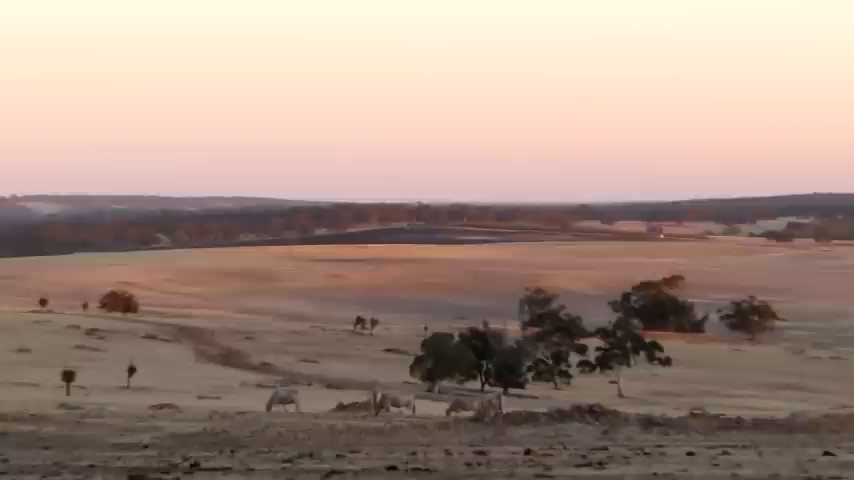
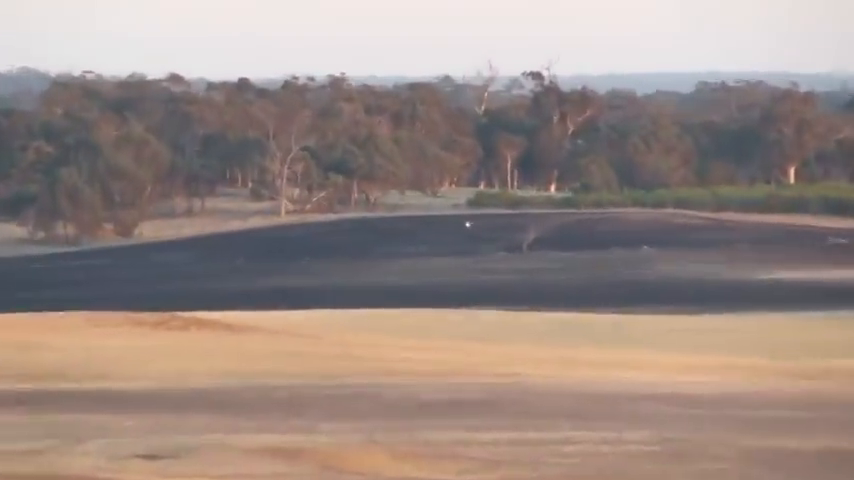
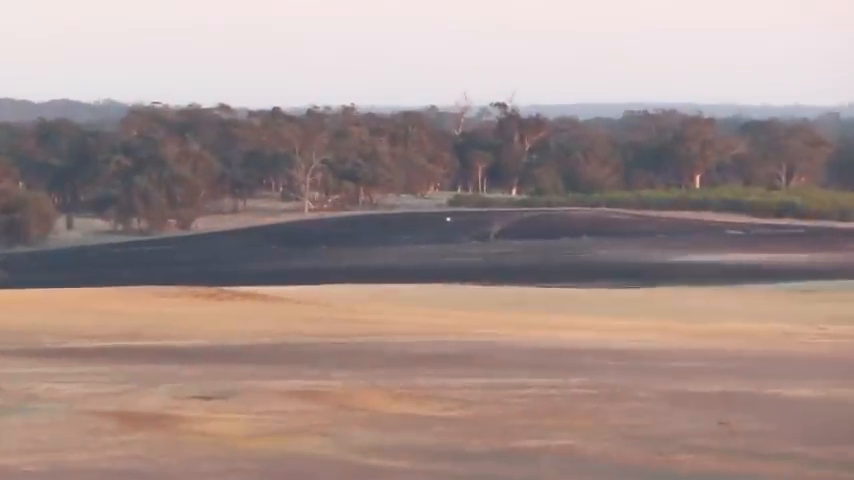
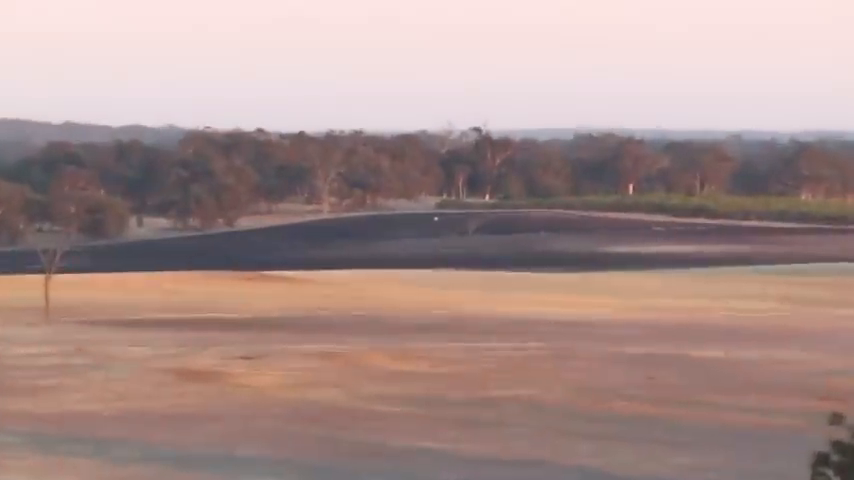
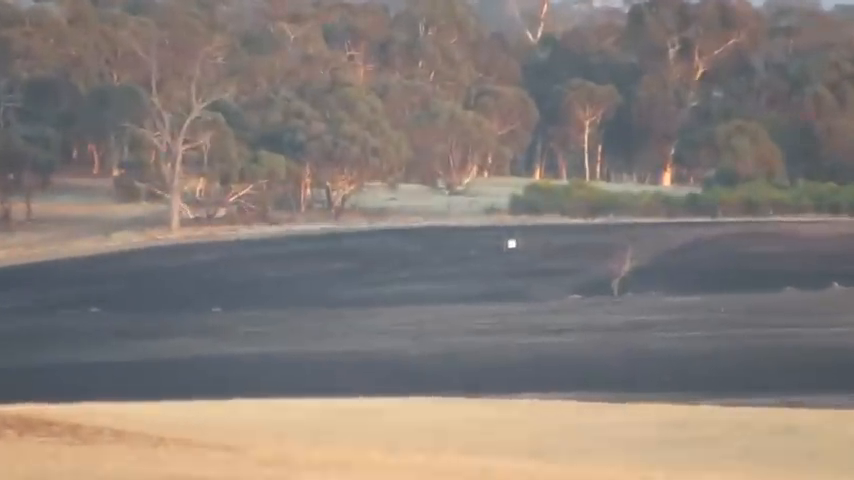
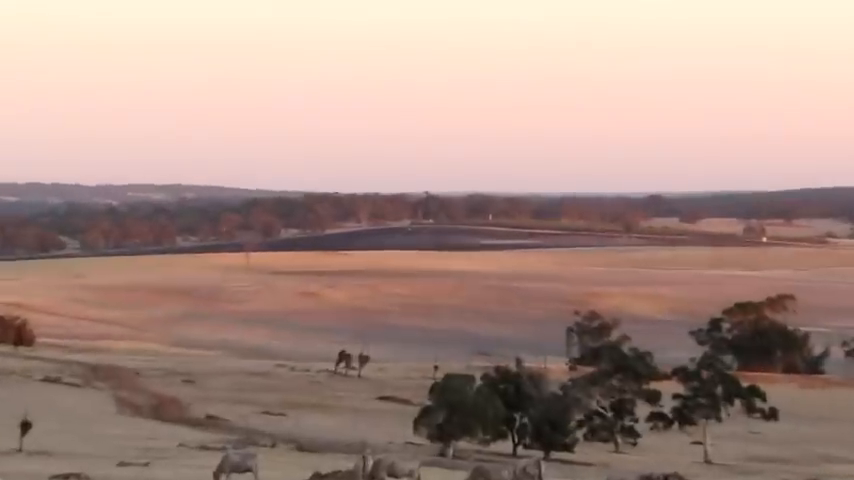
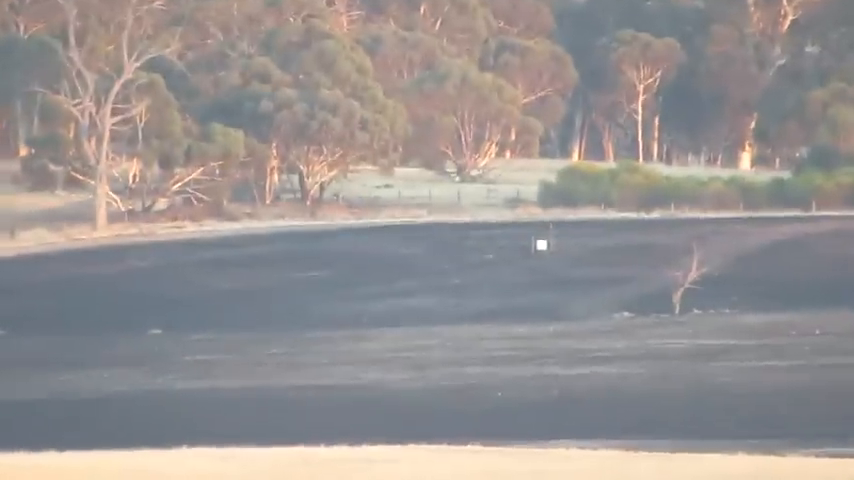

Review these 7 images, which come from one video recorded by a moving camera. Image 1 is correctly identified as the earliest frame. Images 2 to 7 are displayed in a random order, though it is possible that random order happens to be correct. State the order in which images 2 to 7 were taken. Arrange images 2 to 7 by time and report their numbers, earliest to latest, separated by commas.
6, 4, 3, 2, 5, 7
